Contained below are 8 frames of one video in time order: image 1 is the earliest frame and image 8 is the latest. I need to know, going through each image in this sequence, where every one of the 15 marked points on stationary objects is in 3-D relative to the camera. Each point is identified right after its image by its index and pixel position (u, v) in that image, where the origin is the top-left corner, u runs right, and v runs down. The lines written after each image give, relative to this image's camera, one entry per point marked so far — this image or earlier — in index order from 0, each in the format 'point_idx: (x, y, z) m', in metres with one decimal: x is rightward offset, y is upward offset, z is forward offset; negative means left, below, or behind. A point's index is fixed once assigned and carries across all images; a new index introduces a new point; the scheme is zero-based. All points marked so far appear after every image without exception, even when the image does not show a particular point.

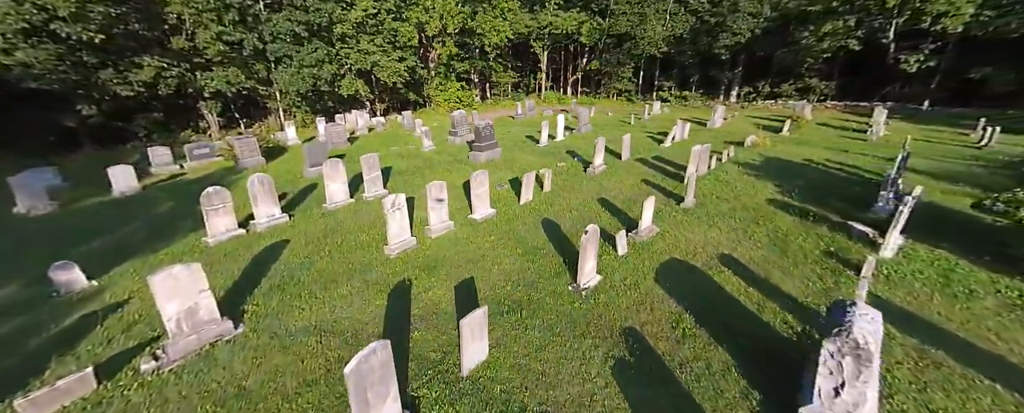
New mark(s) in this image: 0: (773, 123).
0: (+13.7, +4.2, +18.2) m
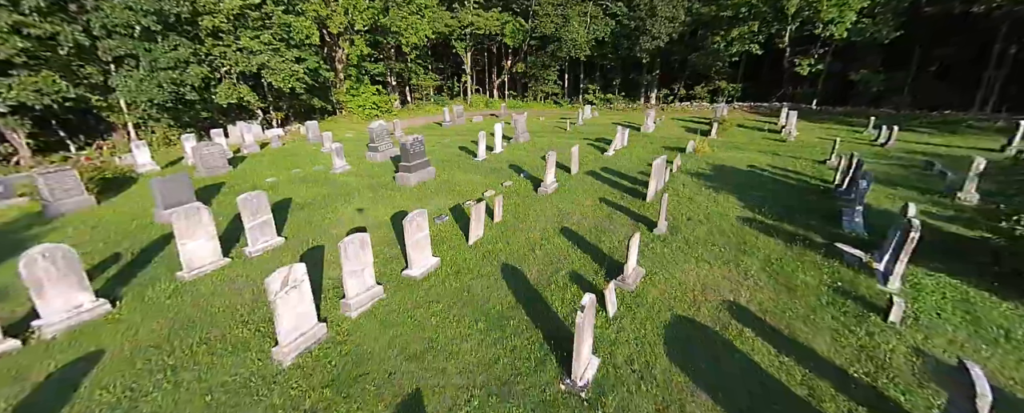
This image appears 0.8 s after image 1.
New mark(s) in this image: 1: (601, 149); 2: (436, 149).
0: (+10.1, +4.3, +18.8) m
1: (+4.1, +2.3, +14.8) m
2: (-3.4, +2.7, +16.7) m
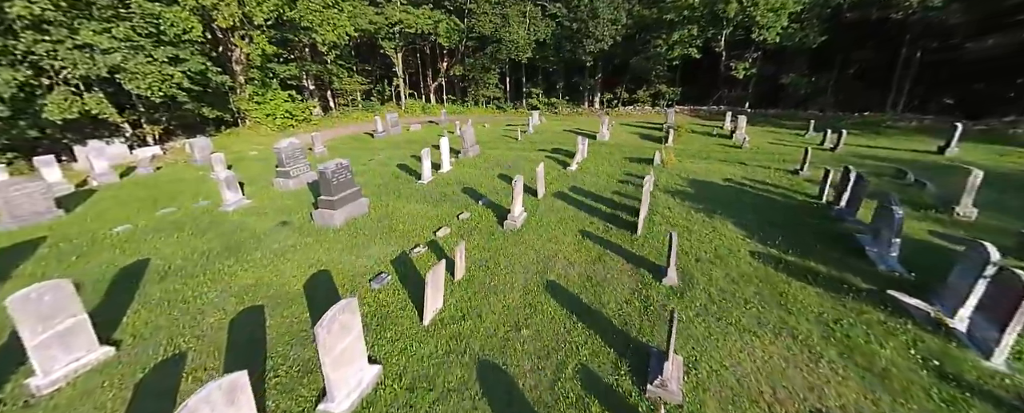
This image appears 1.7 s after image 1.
0: (+7.3, +3.9, +18.3) m
1: (+2.1, +1.5, +13.4) m
2: (-5.5, +1.5, +14.0) m
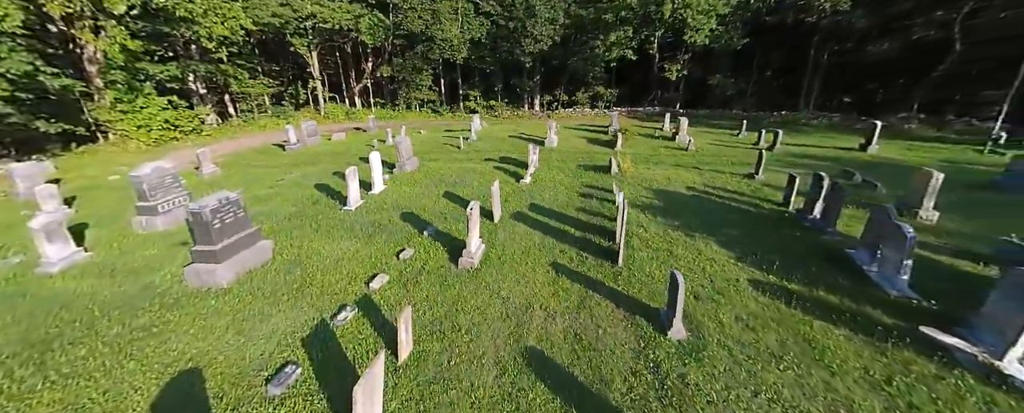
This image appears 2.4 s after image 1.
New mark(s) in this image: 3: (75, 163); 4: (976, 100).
0: (+4.3, +3.7, +17.8) m
1: (+0.2, +1.0, +12.1) m
2: (-7.4, +0.4, +11.4) m
3: (-17.4, +1.7, +13.7) m
4: (+22.2, +5.0, +16.3) m
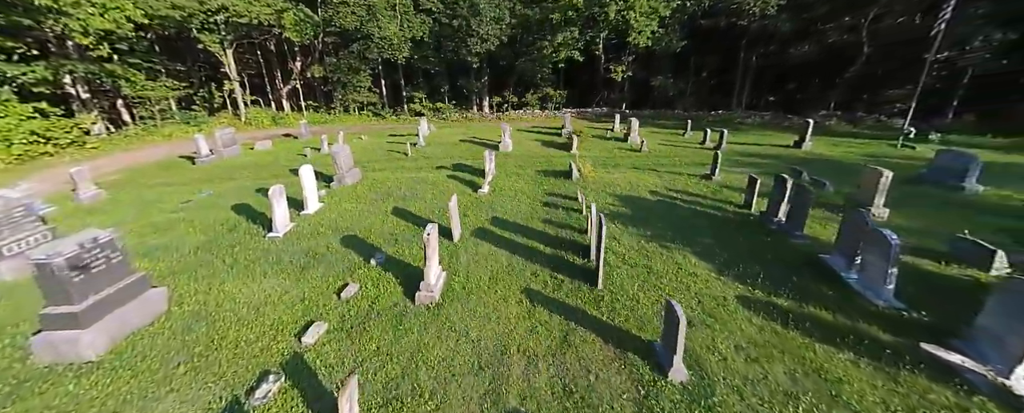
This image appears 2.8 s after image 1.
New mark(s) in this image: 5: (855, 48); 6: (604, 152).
0: (+1.9, +3.5, +17.4) m
1: (-1.2, +0.6, +11.2) m
2: (-8.6, -0.4, +9.4) m
3: (-18.9, +0.4, +10.3) m
4: (+19.7, +5.7, +18.5) m
5: (+18.6, +8.6, +18.7) m
6: (+3.8, +2.2, +14.3) m
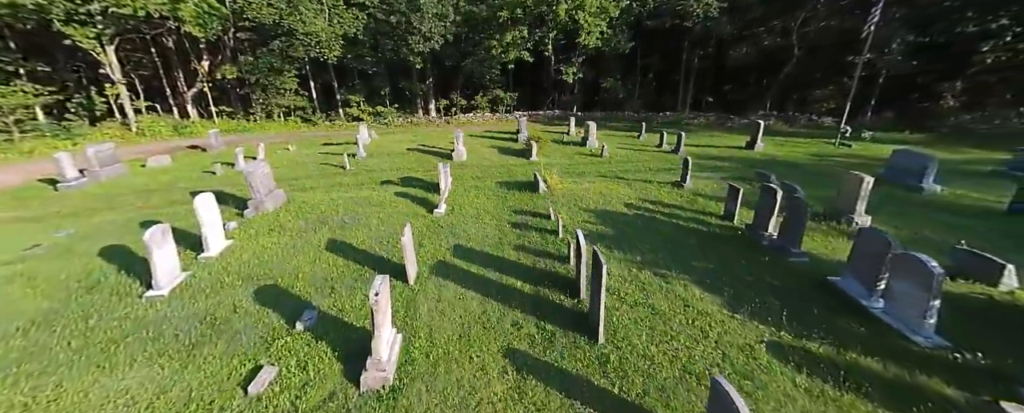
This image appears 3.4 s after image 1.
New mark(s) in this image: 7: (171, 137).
0: (-0.4, +2.9, +16.2) m
1: (-2.3, 0.0, +9.6) m
2: (-9.4, -1.4, +6.8) m
3: (-19.7, -1.2, +6.2) m
4: (+17.0, +6.2, +19.8) m
5: (+15.8, +9.0, +19.9) m
6: (+2.1, +1.8, +13.5) m
7: (-19.1, +3.8, +19.2) m
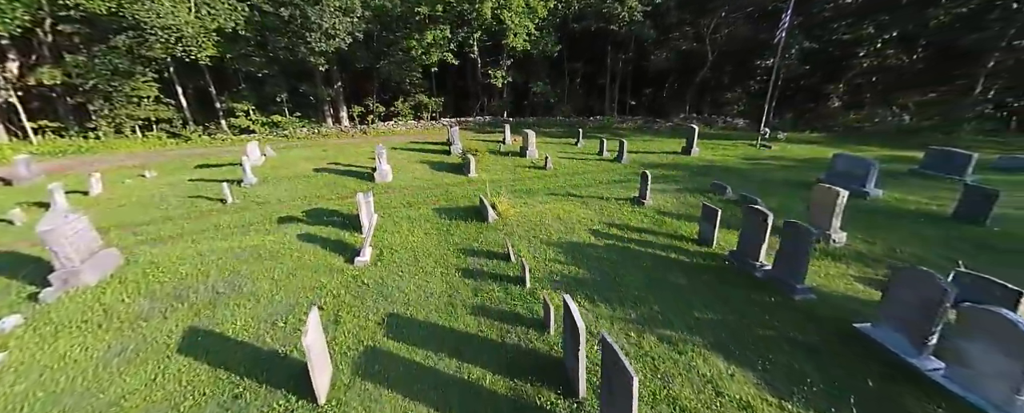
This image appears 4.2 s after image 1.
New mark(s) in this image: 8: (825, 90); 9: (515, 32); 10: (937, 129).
0: (-3.2, +2.0, +14.2) m
1: (-3.5, -1.0, +7.3) m
2: (-9.7, -2.9, +3.1) m
3: (-19.7, -3.4, +0.5) m
4: (+12.8, +6.5, +21.2) m
5: (+11.4, +9.1, +21.0) m
6: (-0.2, +1.1, +12.0) m
7: (-22.2, +1.4, +13.3) m
8: (+18.4, +6.8, +20.2) m
9: (+0.2, +9.4, +18.7) m
10: (+19.4, +3.5, +15.7) m
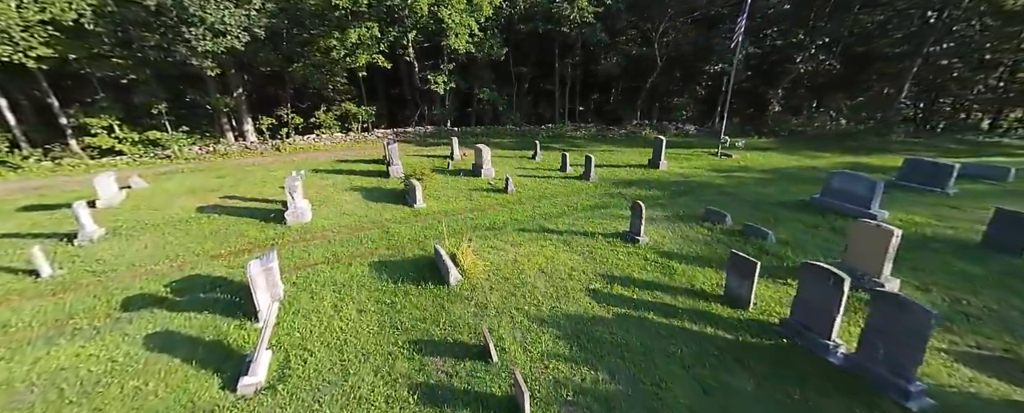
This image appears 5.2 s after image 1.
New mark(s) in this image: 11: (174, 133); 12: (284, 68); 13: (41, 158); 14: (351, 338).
0: (-4.7, +0.7, +11.4) m
1: (-3.8, -2.2, +4.5) m
2: (-9.2, -4.4, -0.6) m
3: (-18.5, -5.5, -4.8) m
4: (+9.6, +6.0, +20.9) m
5: (+8.1, +8.6, +20.5) m
6: (-1.4, 0.0, +9.7) m
7: (-23.3, -1.0, +7.5) m
8: (+15.3, +6.7, +20.9) m
9: (-2.6, +8.3, +16.4) m
10: (+17.1, +3.6, +16.5) m
11: (-16.6, +3.5, +17.1) m
12: (-11.4, +6.9, +17.2) m
13: (-19.7, +1.8, +14.1) m
14: (-2.4, -2.0, +4.7) m
